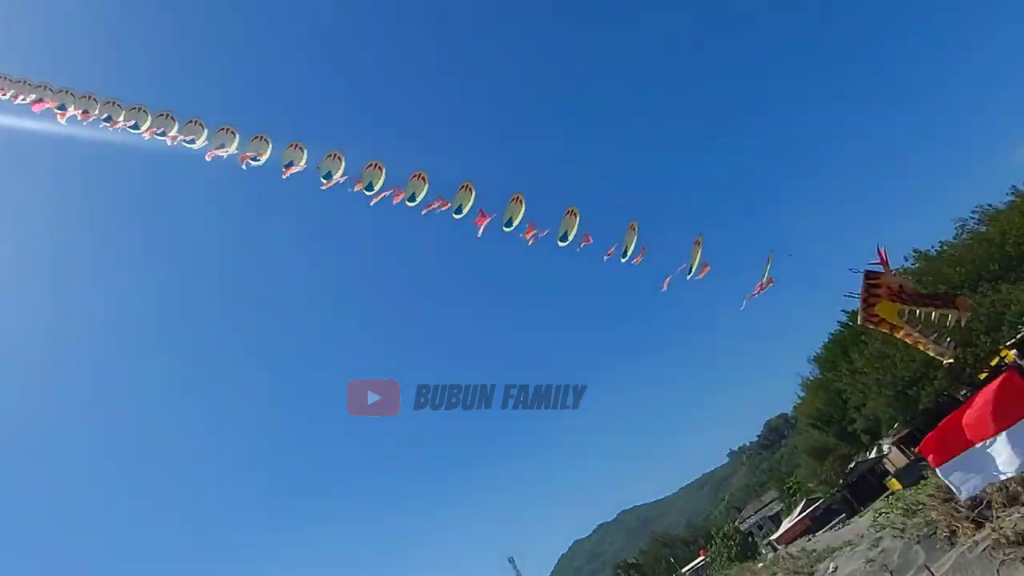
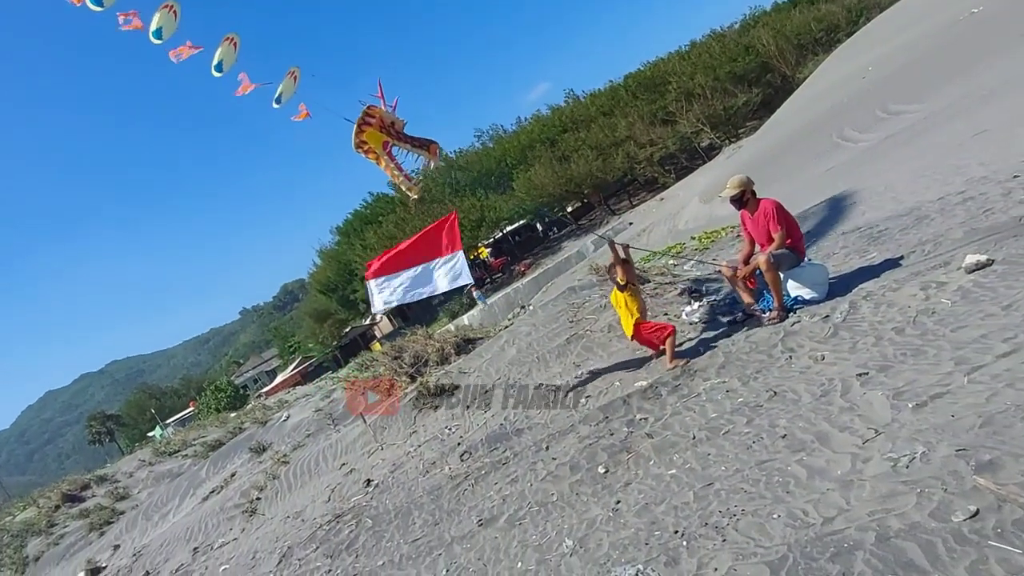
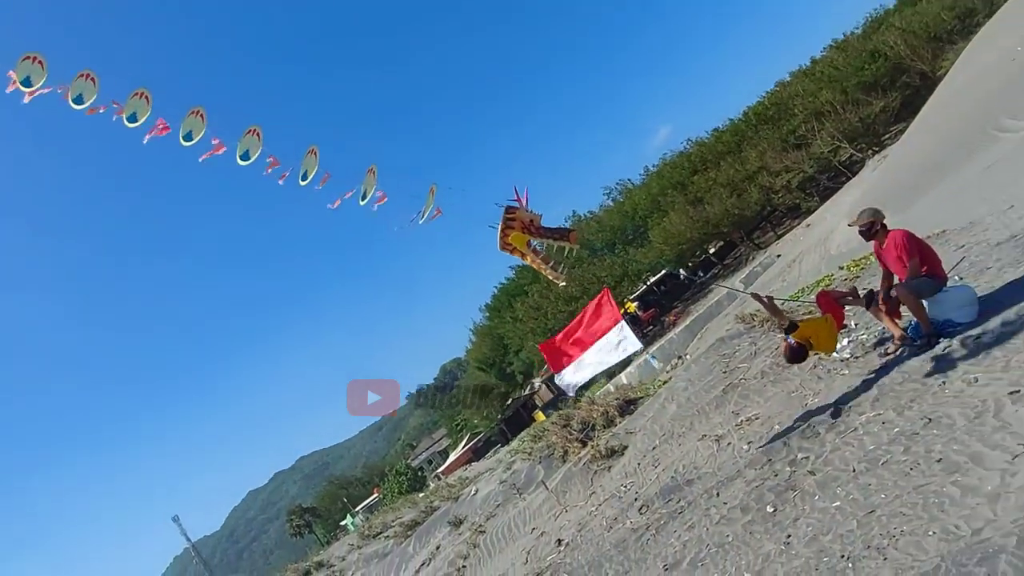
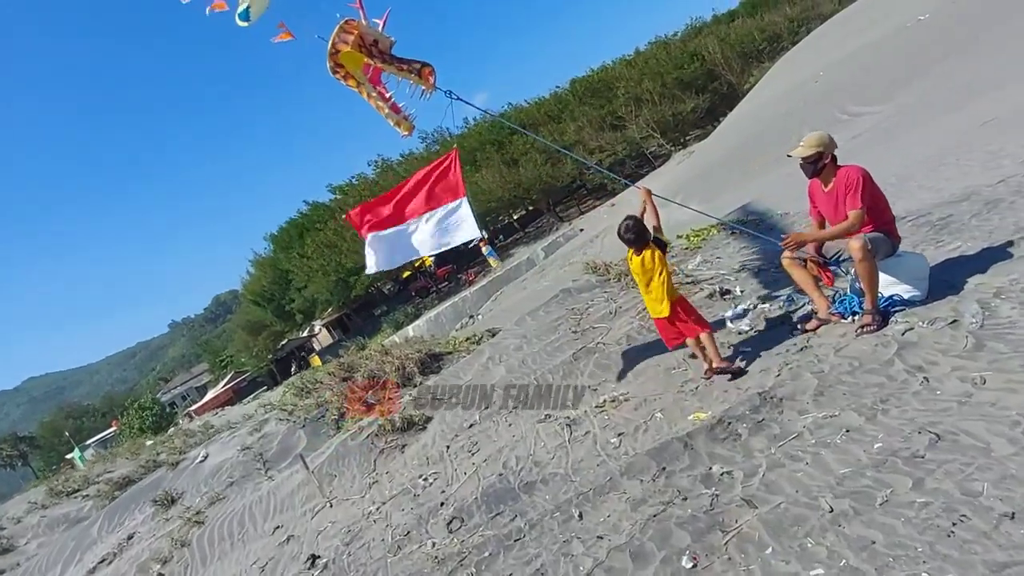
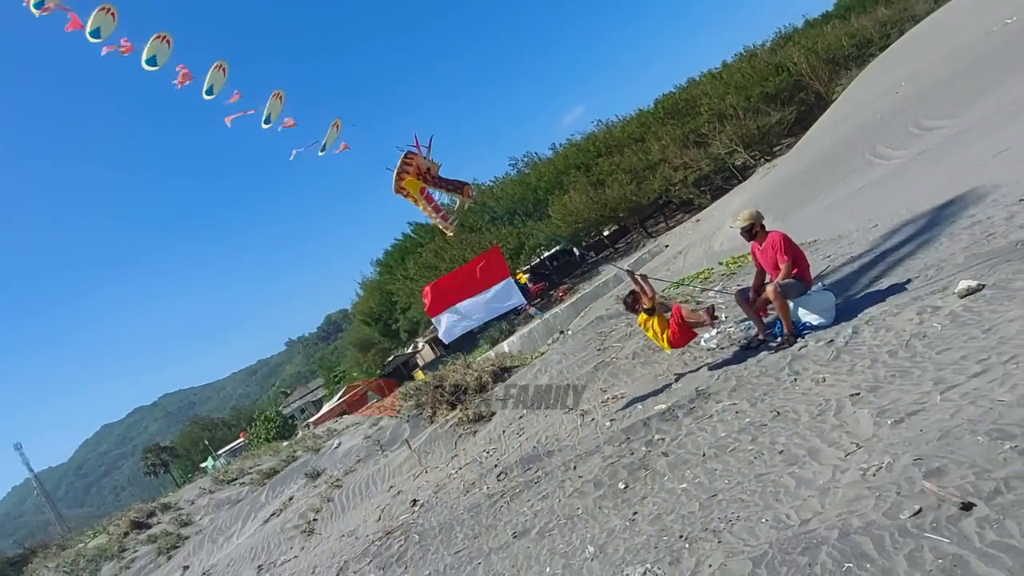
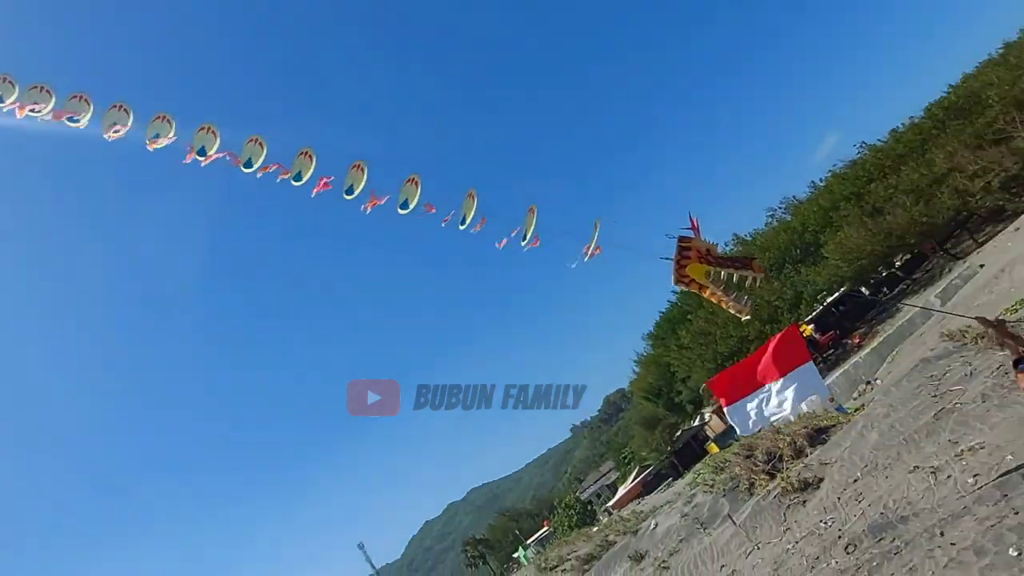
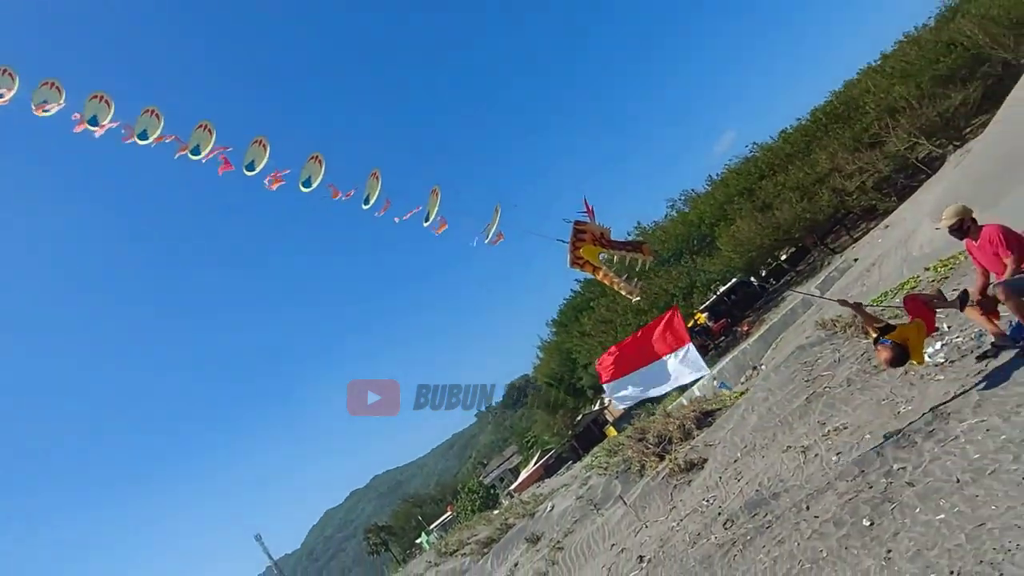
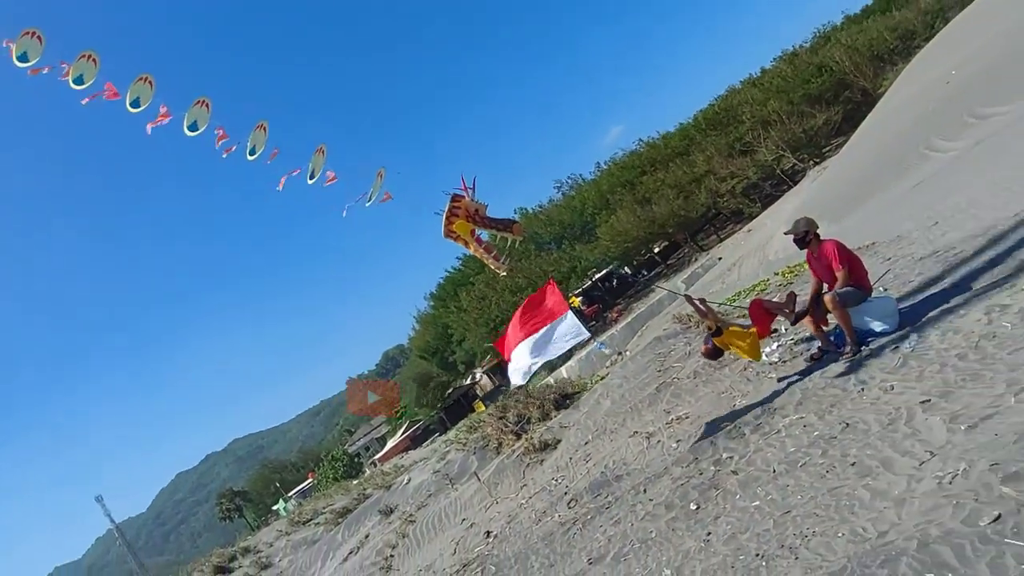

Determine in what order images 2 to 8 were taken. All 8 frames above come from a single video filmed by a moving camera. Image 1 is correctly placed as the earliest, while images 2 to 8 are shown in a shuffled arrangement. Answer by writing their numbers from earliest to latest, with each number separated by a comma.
6, 7, 3, 8, 5, 2, 4
